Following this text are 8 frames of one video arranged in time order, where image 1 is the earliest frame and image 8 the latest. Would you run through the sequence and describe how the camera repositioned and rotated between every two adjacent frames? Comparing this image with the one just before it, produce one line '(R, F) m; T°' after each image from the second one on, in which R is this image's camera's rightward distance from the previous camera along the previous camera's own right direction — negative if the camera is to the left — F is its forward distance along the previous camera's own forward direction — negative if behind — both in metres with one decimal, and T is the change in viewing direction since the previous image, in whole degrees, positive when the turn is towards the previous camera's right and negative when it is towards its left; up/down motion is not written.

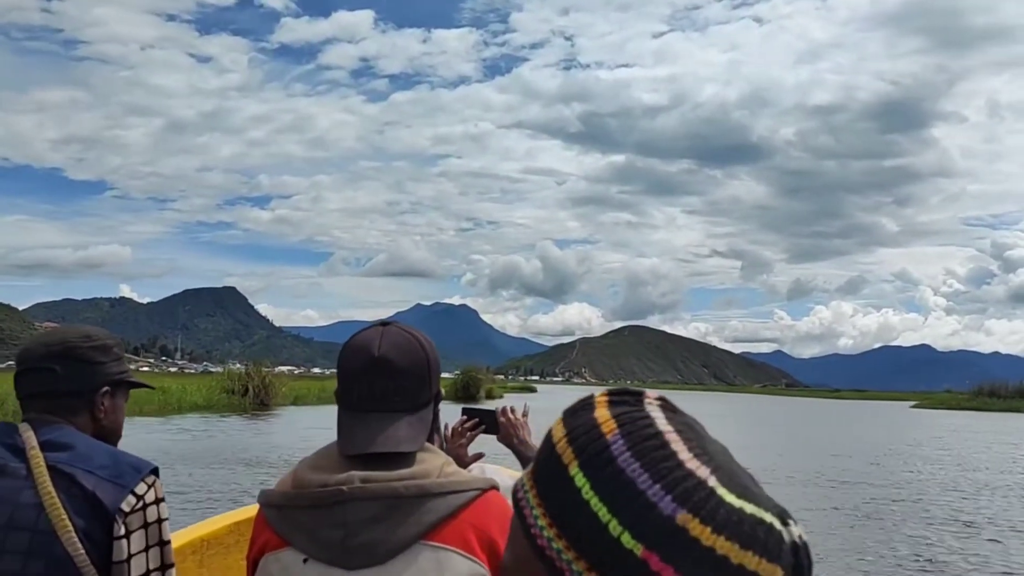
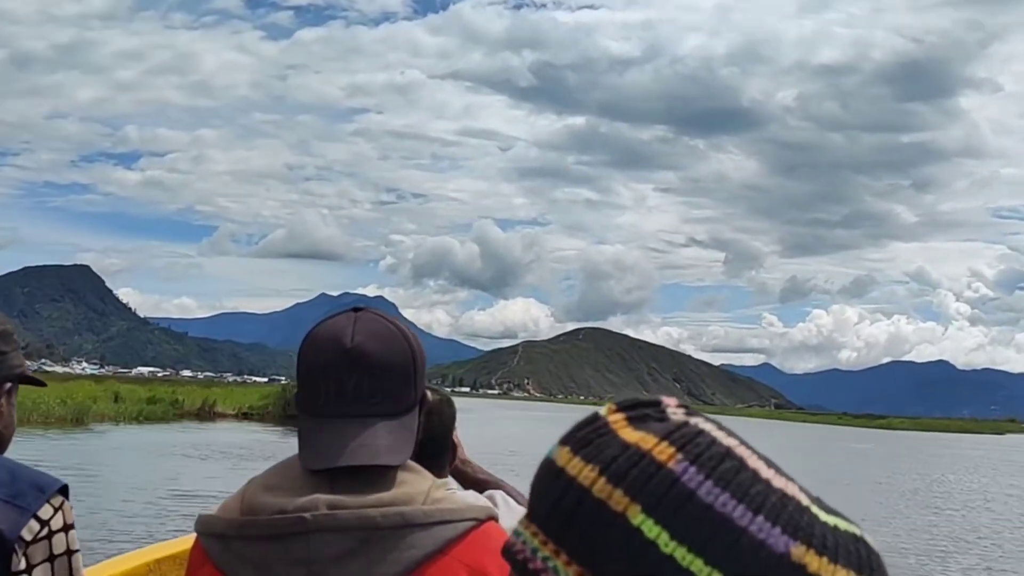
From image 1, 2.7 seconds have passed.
(-0.3, +11.1) m; +4°
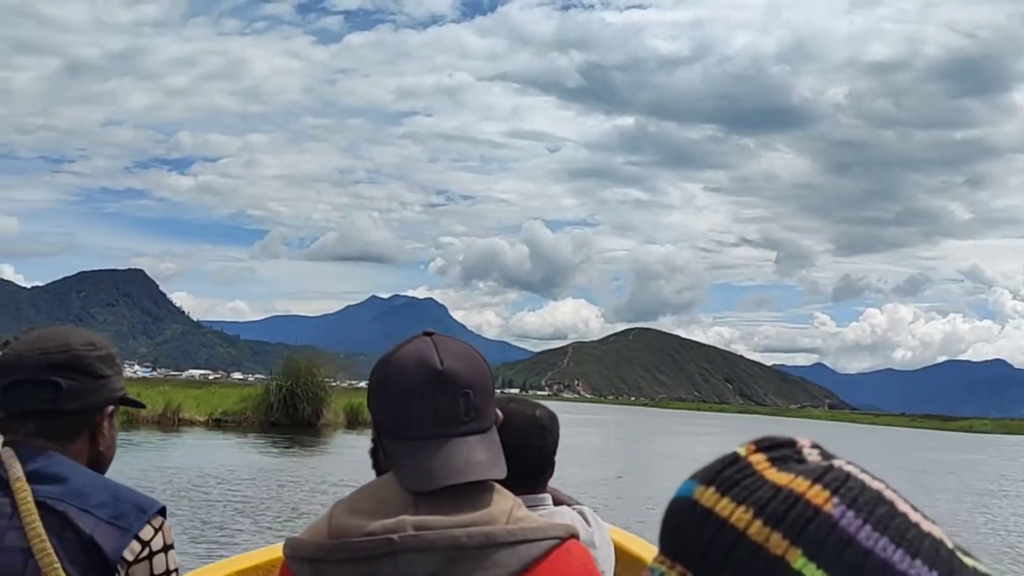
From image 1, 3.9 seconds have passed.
(-0.3, -0.1) m; -2°
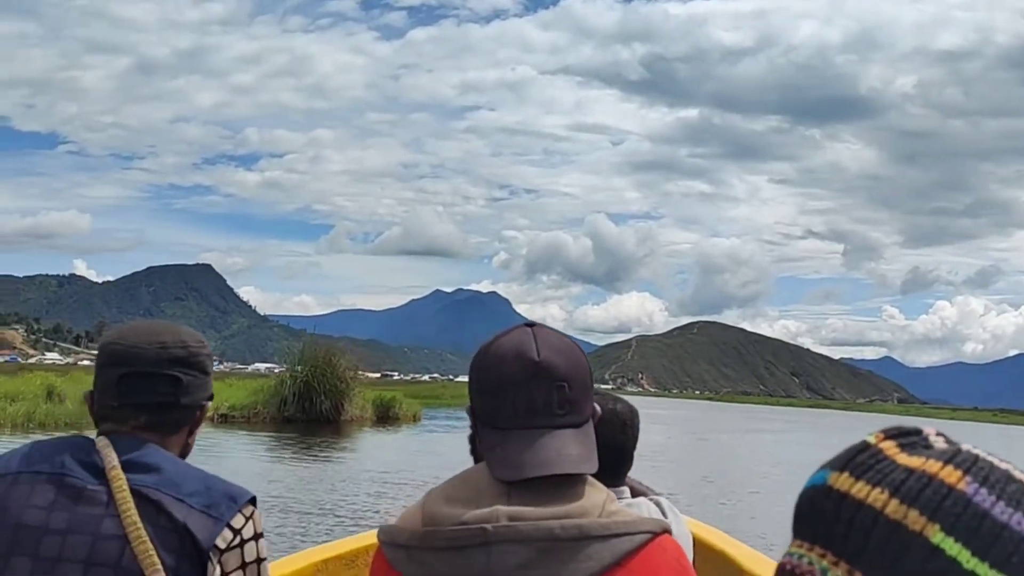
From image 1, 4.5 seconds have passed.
(-0.3, 0.0) m; -3°
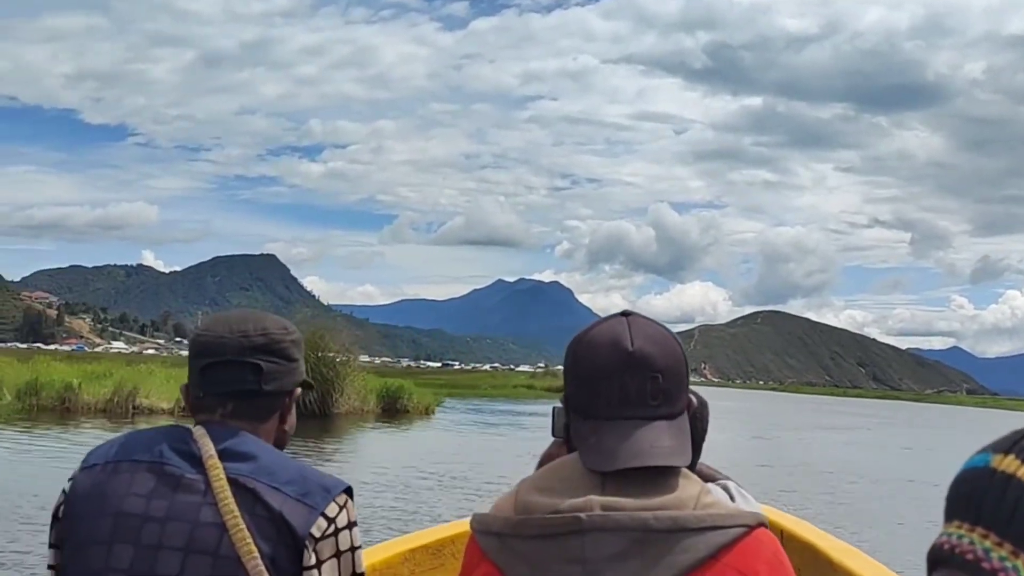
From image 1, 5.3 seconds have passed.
(-0.4, -0.1) m; -3°
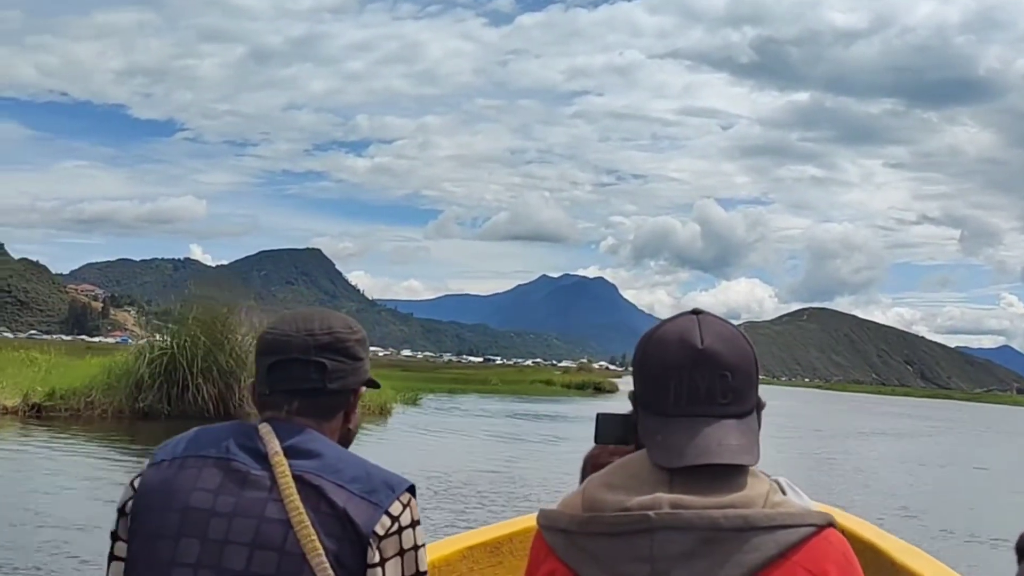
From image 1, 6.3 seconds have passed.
(-0.3, -0.1) m; -2°
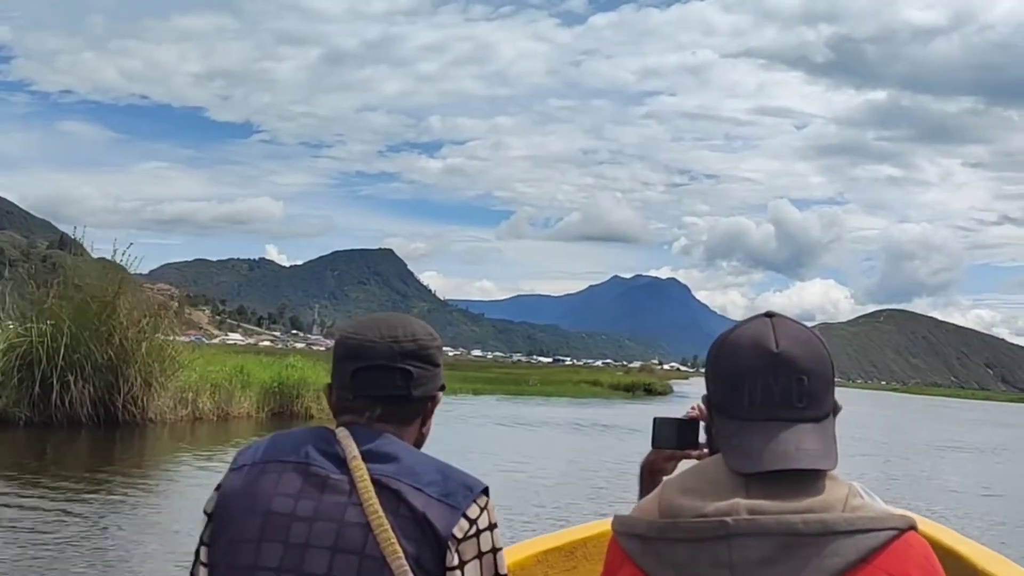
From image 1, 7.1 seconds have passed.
(-0.1, -0.1) m; -3°
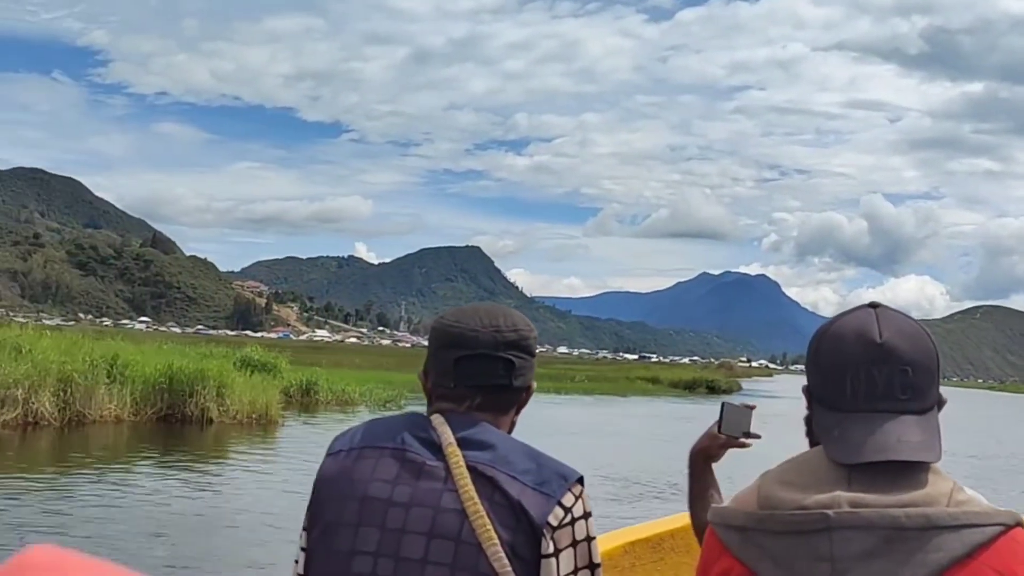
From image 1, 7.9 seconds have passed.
(-0.1, -0.1) m; -4°
